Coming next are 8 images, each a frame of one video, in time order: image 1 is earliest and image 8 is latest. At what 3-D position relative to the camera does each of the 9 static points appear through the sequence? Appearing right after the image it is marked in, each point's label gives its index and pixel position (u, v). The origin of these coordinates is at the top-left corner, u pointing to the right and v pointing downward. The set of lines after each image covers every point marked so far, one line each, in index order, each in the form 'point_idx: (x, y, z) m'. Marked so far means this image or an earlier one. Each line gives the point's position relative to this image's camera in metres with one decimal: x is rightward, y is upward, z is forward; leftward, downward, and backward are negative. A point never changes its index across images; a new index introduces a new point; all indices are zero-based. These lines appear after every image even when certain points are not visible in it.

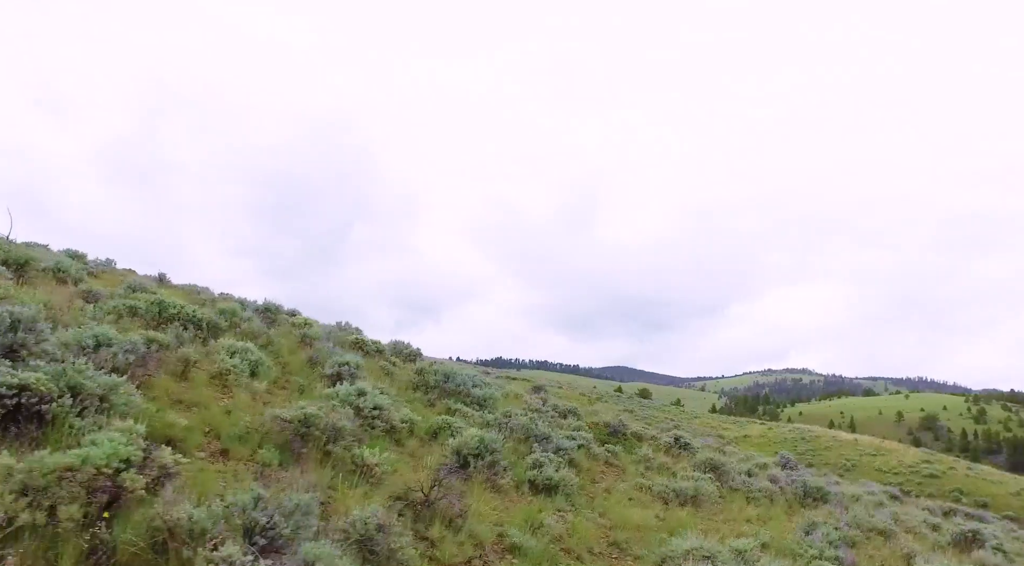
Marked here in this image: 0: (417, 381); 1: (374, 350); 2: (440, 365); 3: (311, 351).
0: (-2.0, -2.0, +15.4) m
1: (-3.5, -1.7, +18.9) m
2: (-1.7, -1.9, +17.0) m
3: (-3.7, -1.2, +13.9) m
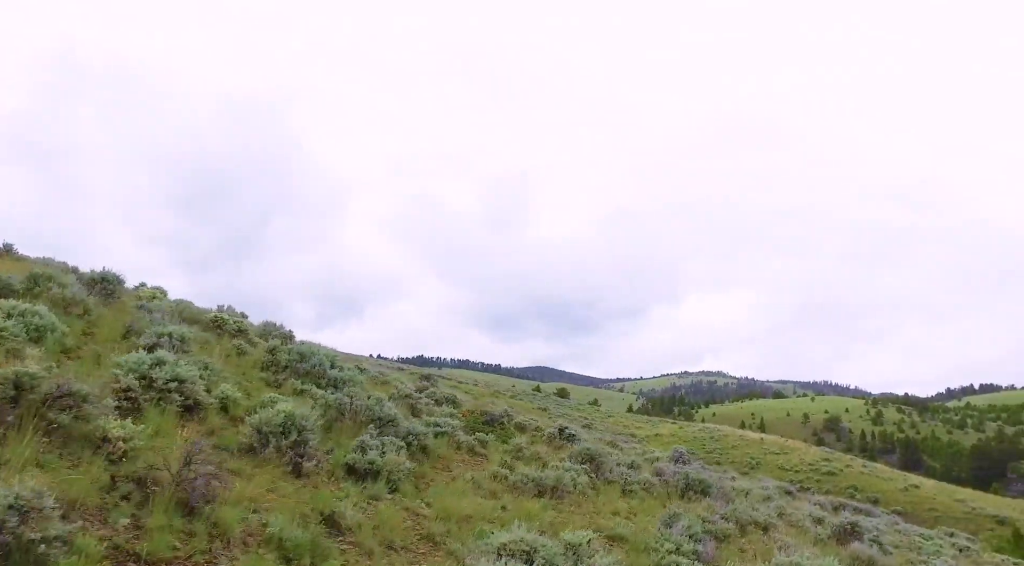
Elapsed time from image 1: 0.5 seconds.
0: (-4.6, -1.5, +13.8) m
1: (-6.4, -1.1, +17.2) m
2: (-4.4, -1.3, +15.5) m
3: (-6.1, -0.6, +12.2) m
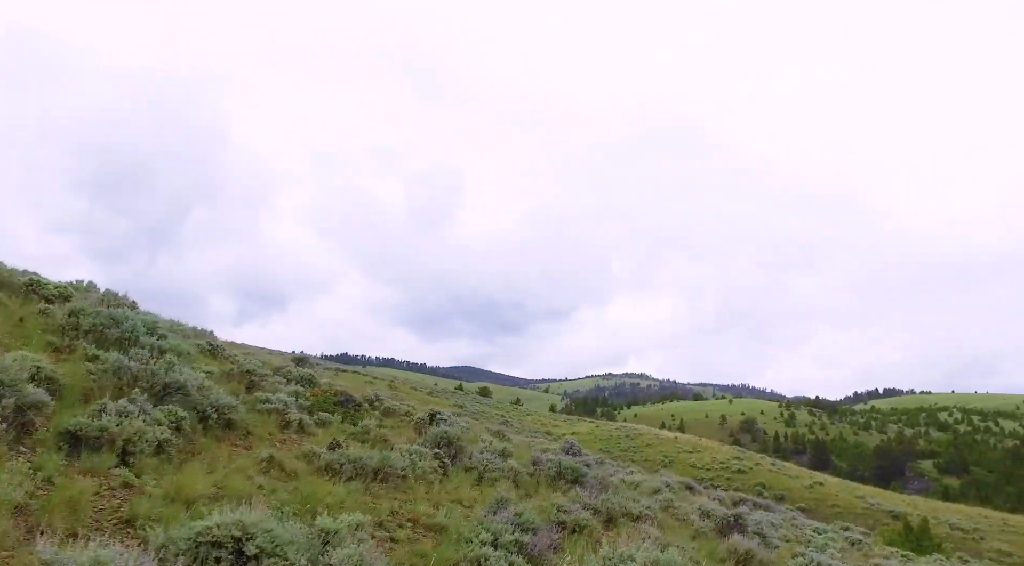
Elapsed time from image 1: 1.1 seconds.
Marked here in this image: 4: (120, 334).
0: (-7.0, -0.7, +11.7) m
1: (-9.1, -0.3, +14.9) m
2: (-7.0, -0.5, +13.4) m
3: (-8.4, +0.2, +9.9) m
4: (-6.2, -0.8, +12.0) m
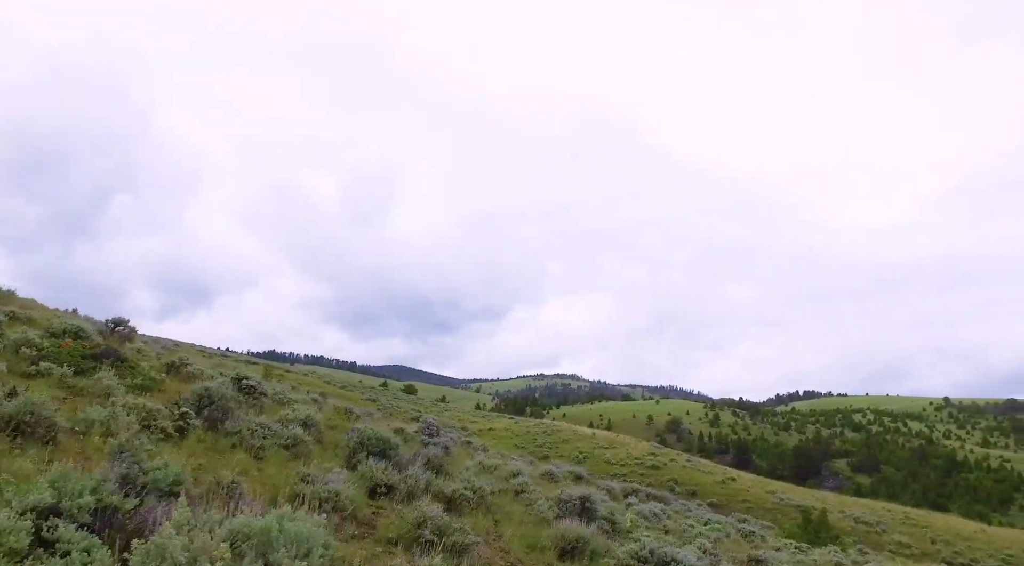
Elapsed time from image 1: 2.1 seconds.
0: (-9.9, +0.5, +8.5) m
1: (-12.2, +1.0, +11.5) m
2: (-10.0, +0.7, +10.2) m
3: (-11.1, +1.5, +6.6) m
4: (-9.1, +0.4, +8.8) m
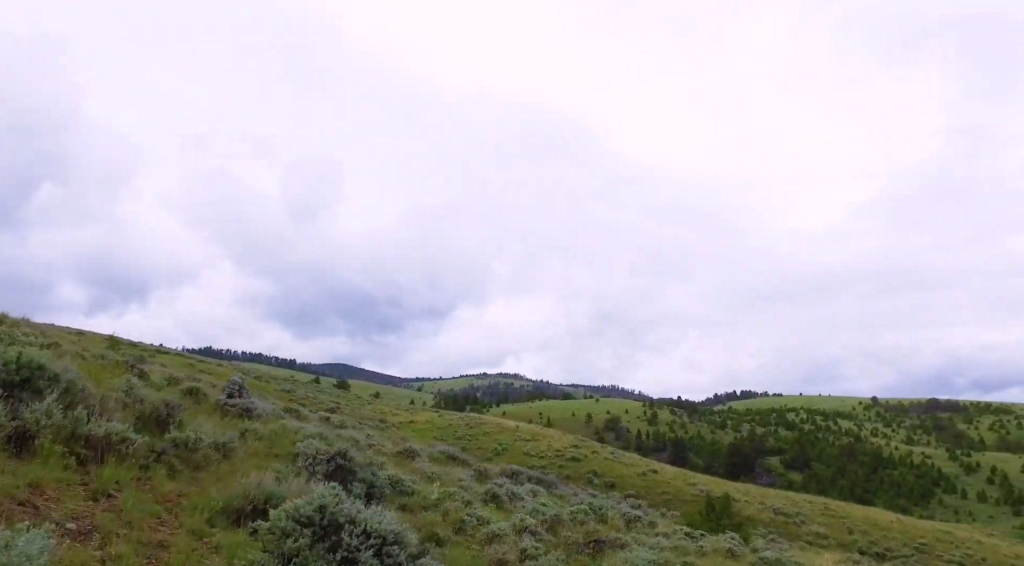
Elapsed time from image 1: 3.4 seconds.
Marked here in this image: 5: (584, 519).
0: (-12.9, +2.1, +4.6) m
1: (-15.5, +2.6, +7.4) m
2: (-13.2, +2.3, +6.3) m
3: (-13.9, +3.1, +2.6) m
4: (-12.2, +2.0, +5.0) m
5: (+1.7, -5.7, +18.1) m
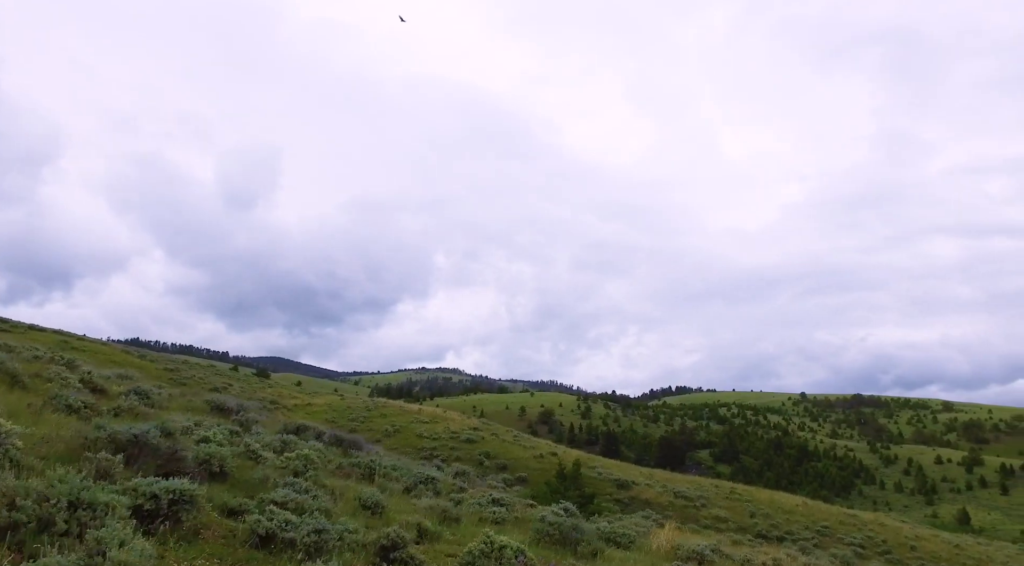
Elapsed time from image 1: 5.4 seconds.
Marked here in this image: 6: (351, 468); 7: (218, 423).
0: (-17.2, +4.7, -1.3) m
1: (-19.9, +5.3, +1.3) m
2: (-17.6, +4.9, +0.4) m
3: (-18.1, +5.6, -3.4) m
4: (-16.5, +4.5, -0.9) m
5: (-3.8, -3.3, +13.4) m
6: (-3.4, -4.2, +16.9) m
7: (-5.4, -2.8, +14.2) m
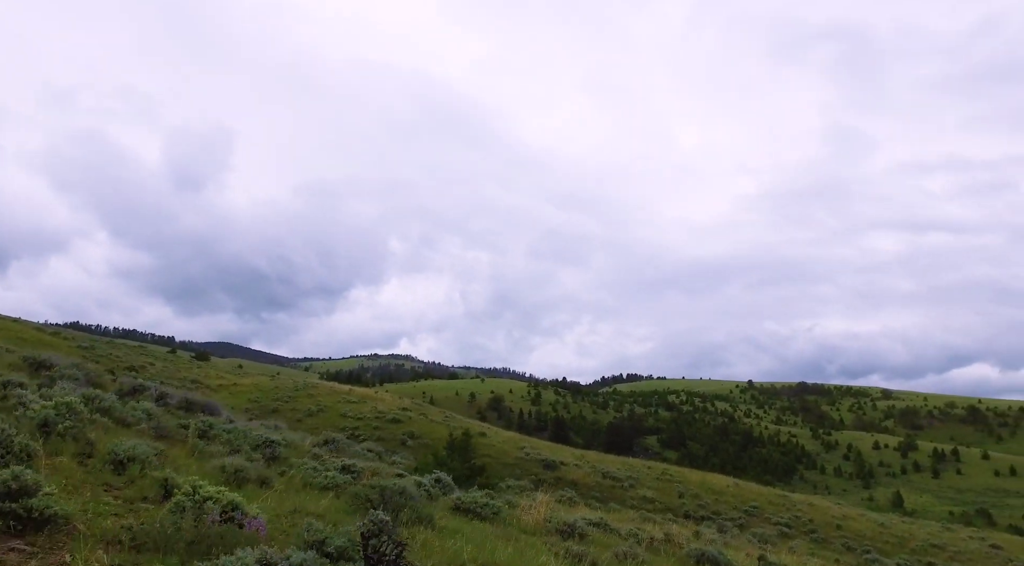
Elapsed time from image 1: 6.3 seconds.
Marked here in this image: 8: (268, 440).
0: (-19.2, +5.9, -4.6) m
1: (-22.1, +6.6, -2.2) m
2: (-19.7, +6.2, -3.0) m
3: (-19.9, +6.8, -6.7) m
4: (-18.5, +5.7, -4.1) m
5: (-6.7, -2.0, +11.0) m
6: (-6.5, -2.8, +14.5) m
7: (-8.4, -1.5, +11.6) m
8: (-5.8, -3.8, +17.8) m
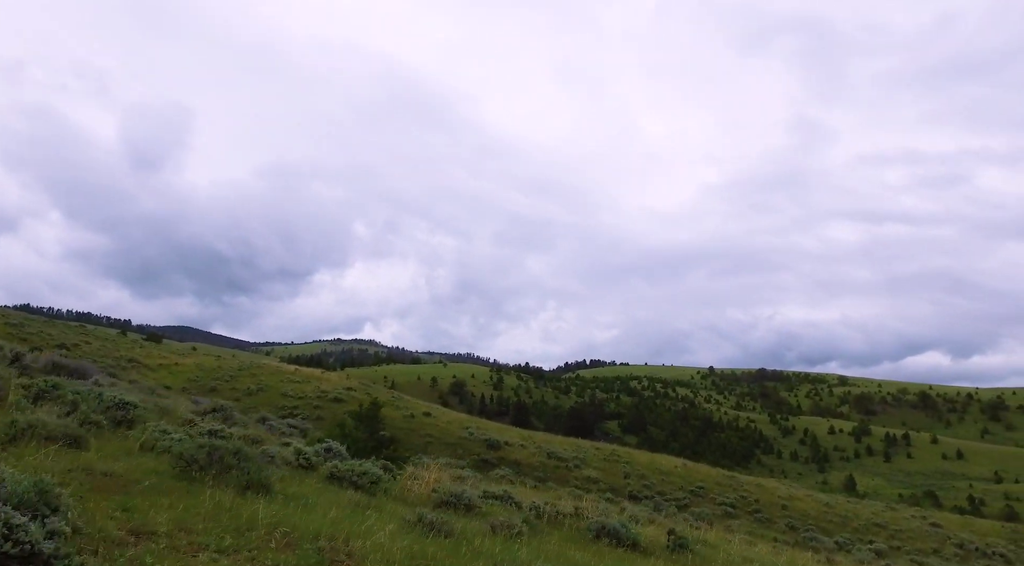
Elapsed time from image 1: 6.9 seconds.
0: (-20.5, +6.8, -7.1) m
1: (-23.4, +7.5, -4.9) m
2: (-21.0, +7.0, -5.5) m
3: (-21.1, +7.6, -9.3) m
4: (-19.8, +6.6, -6.6) m
5: (-8.8, -1.0, +9.1) m
6: (-8.8, -1.7, +12.7) m
7: (-10.5, -0.4, +9.7) m
8: (-8.2, -2.6, +16.0) m
